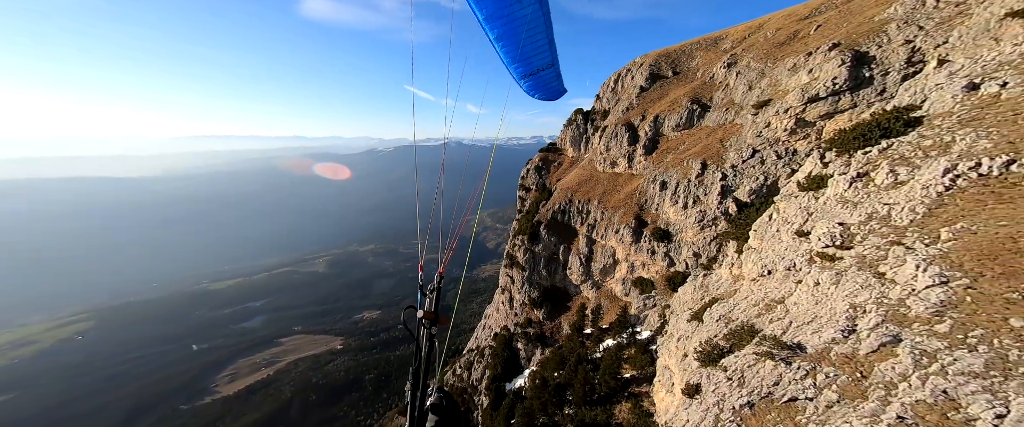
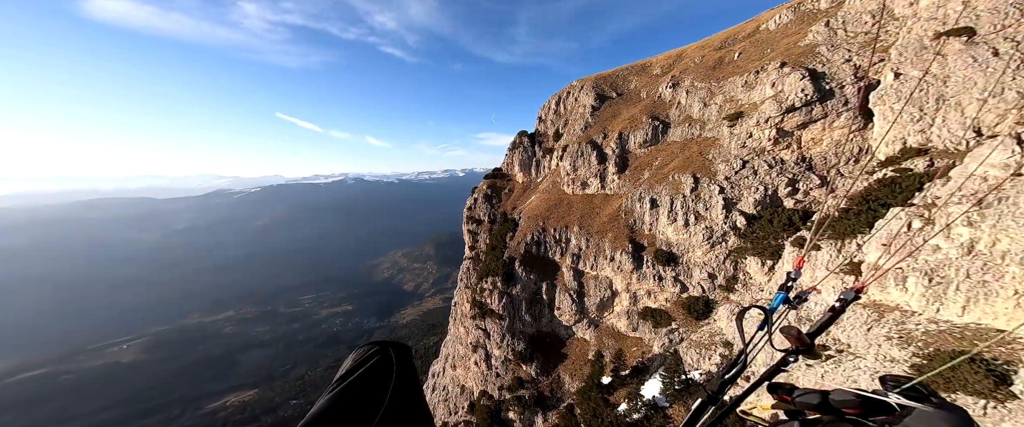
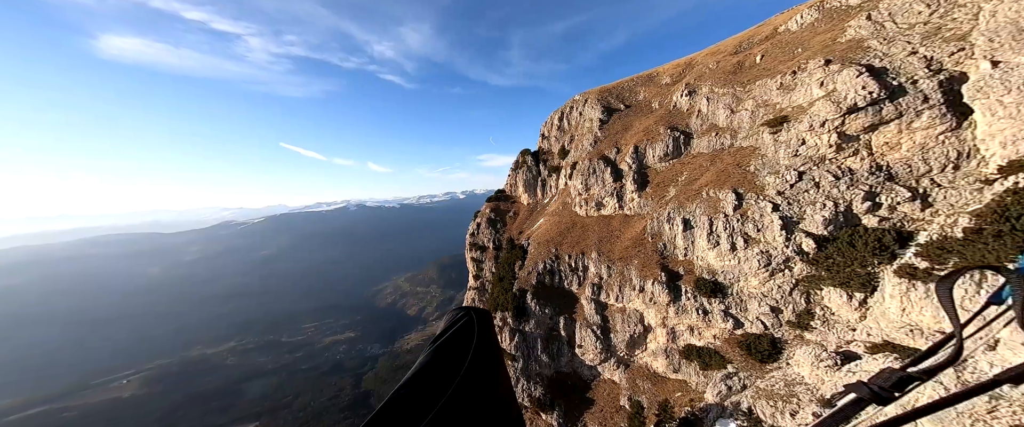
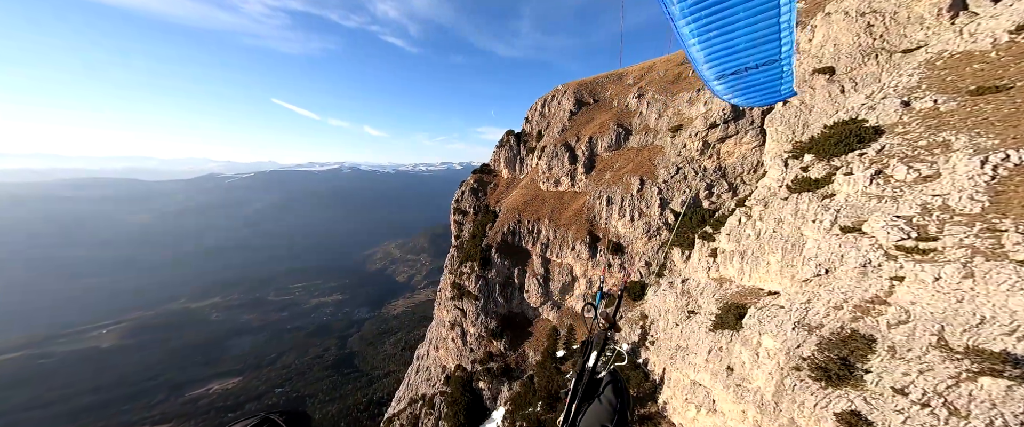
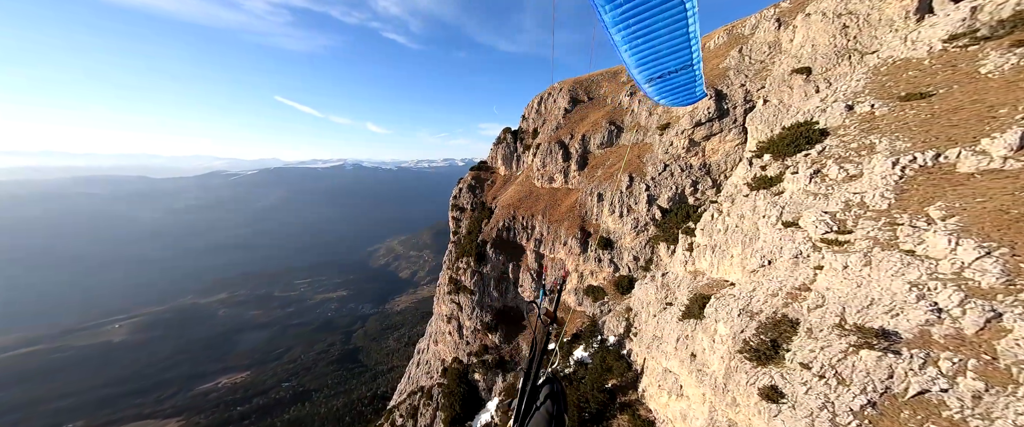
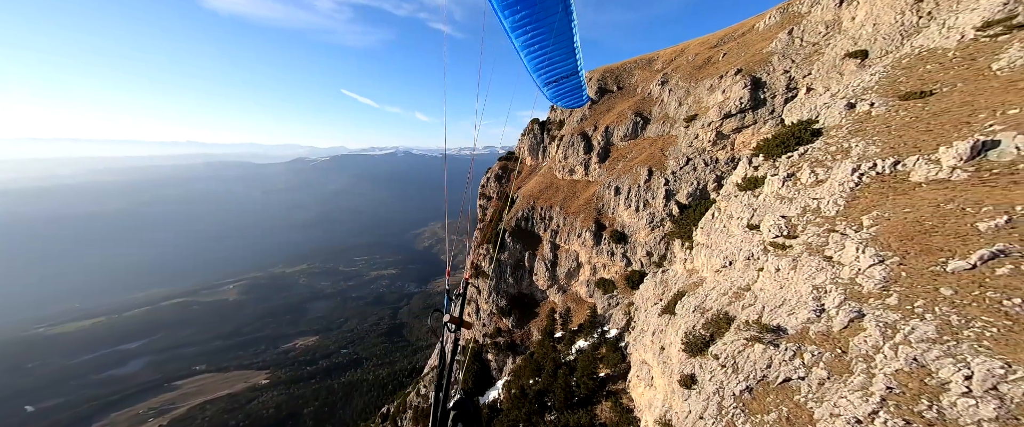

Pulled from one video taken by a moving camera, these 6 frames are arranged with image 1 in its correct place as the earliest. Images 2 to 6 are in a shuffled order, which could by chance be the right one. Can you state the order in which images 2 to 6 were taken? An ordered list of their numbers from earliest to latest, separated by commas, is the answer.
6, 5, 4, 2, 3
